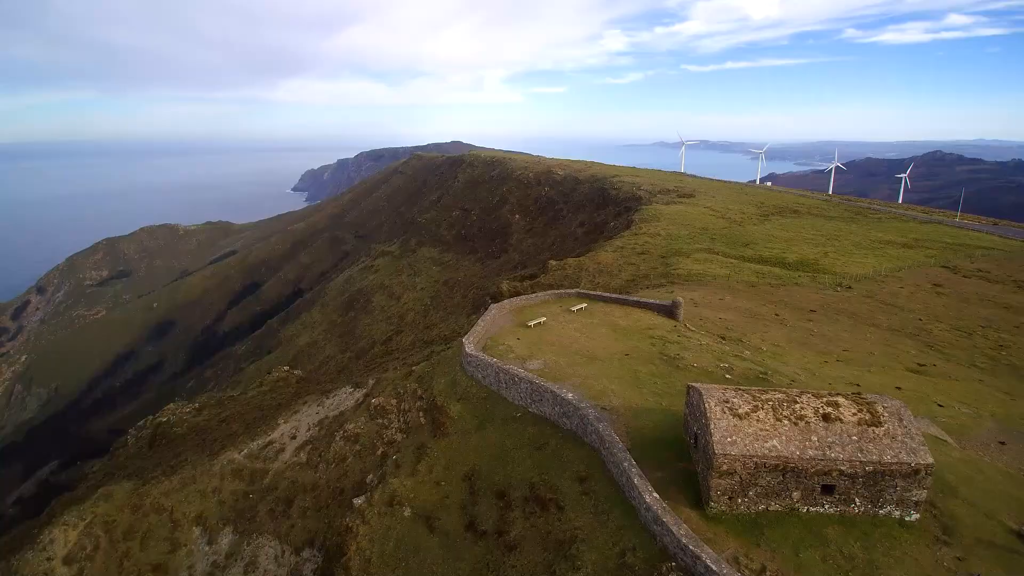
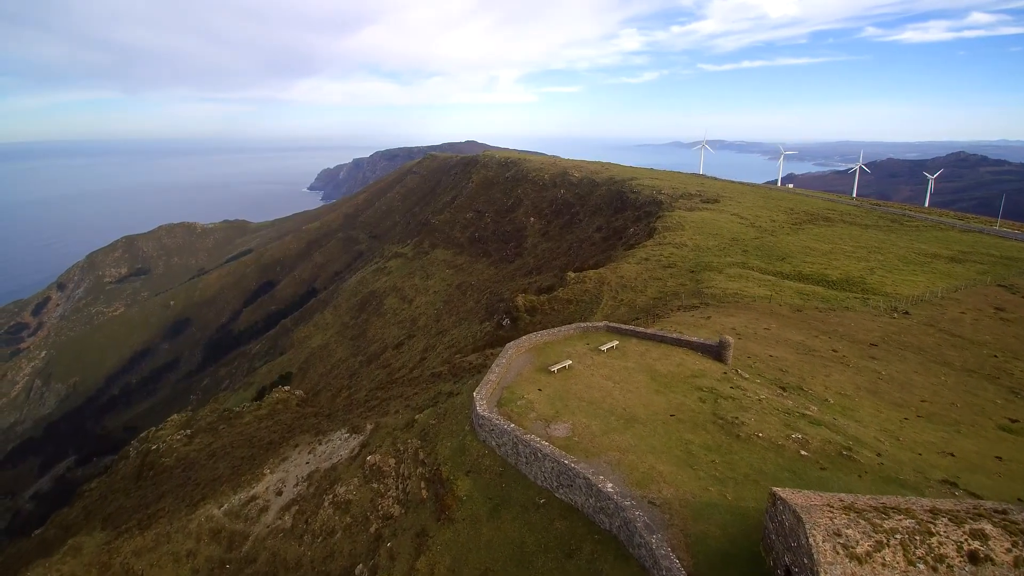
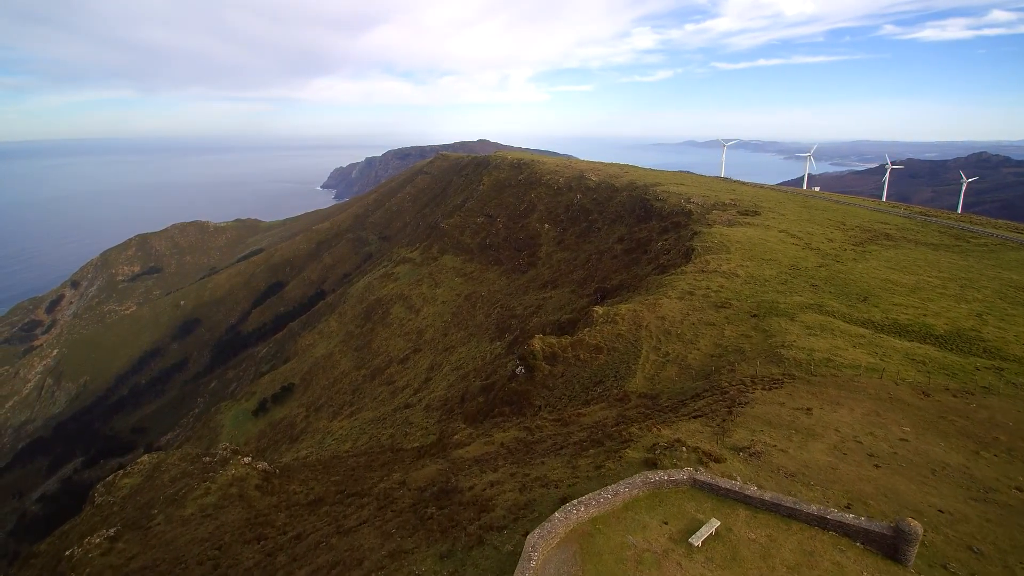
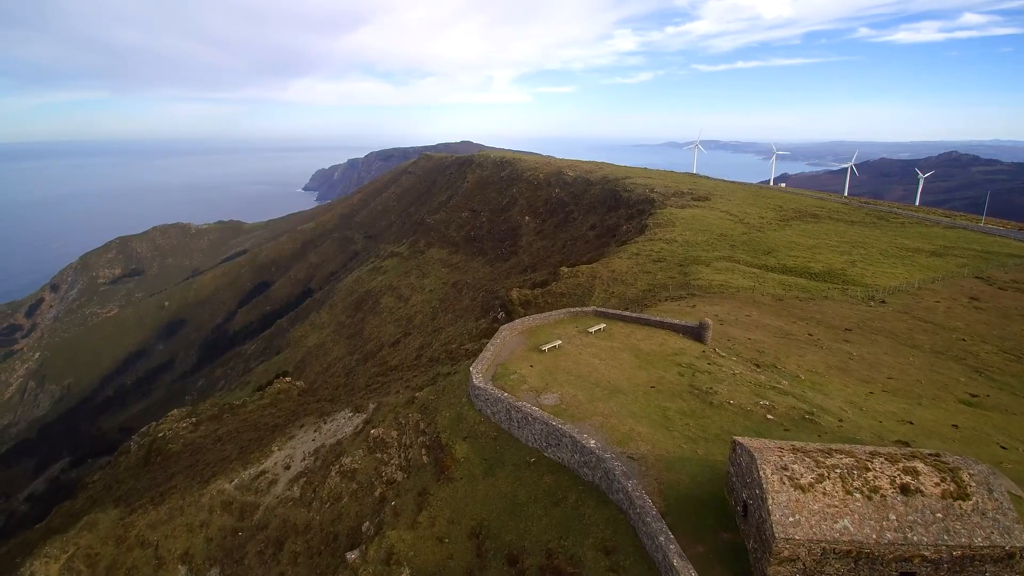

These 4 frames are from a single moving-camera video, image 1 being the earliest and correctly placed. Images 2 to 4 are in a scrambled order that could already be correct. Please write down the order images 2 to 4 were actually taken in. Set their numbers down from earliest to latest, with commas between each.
4, 2, 3
